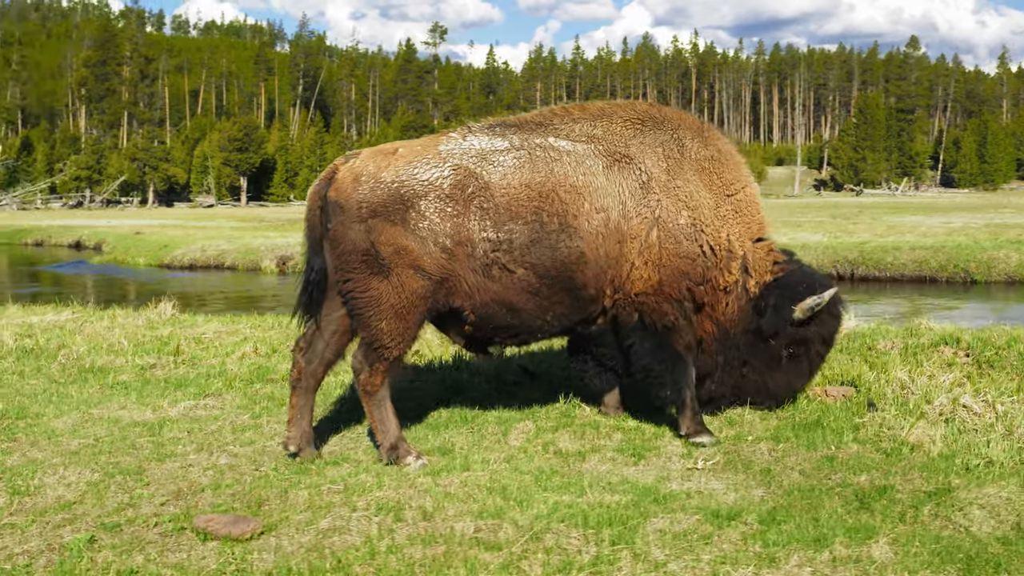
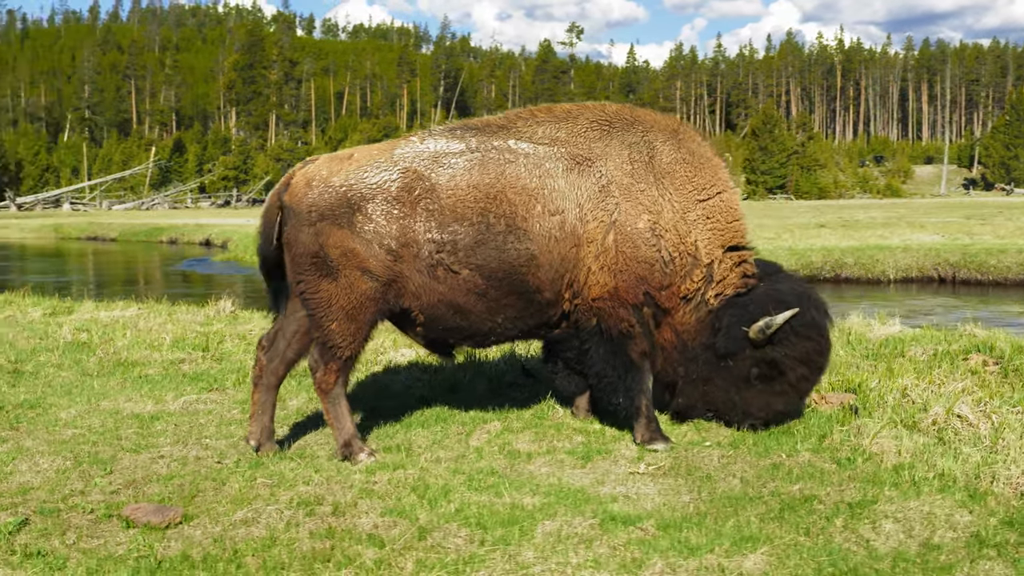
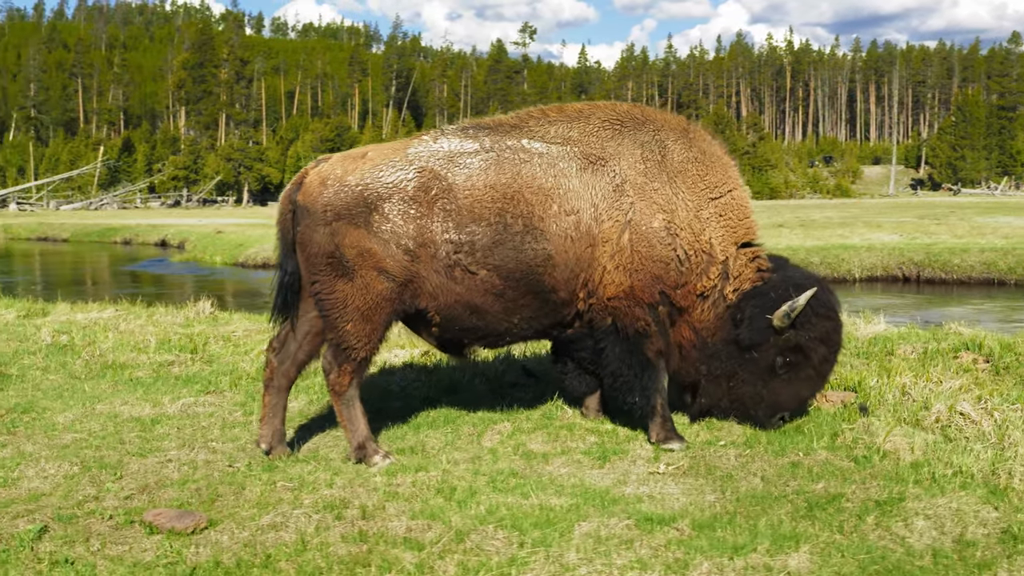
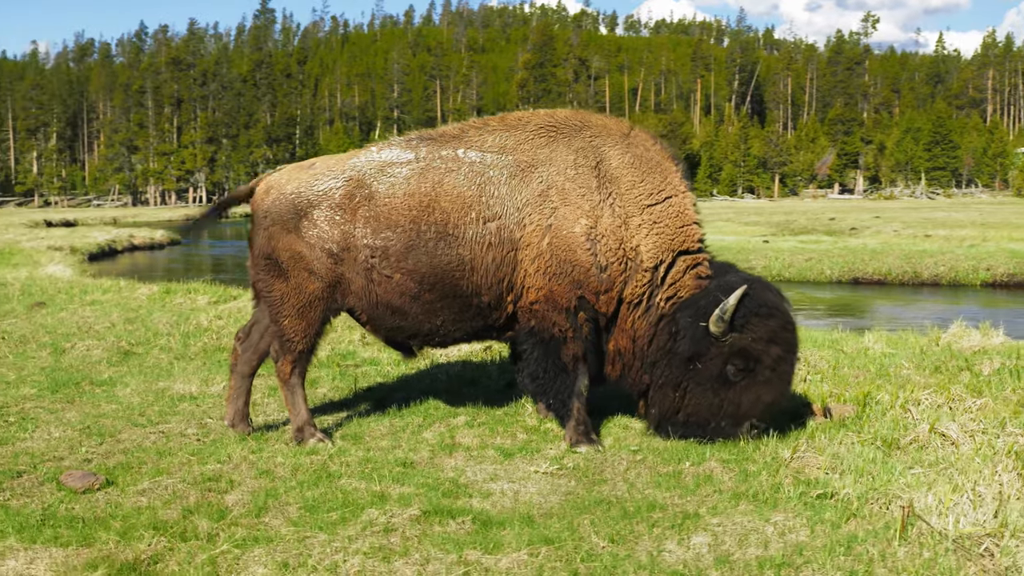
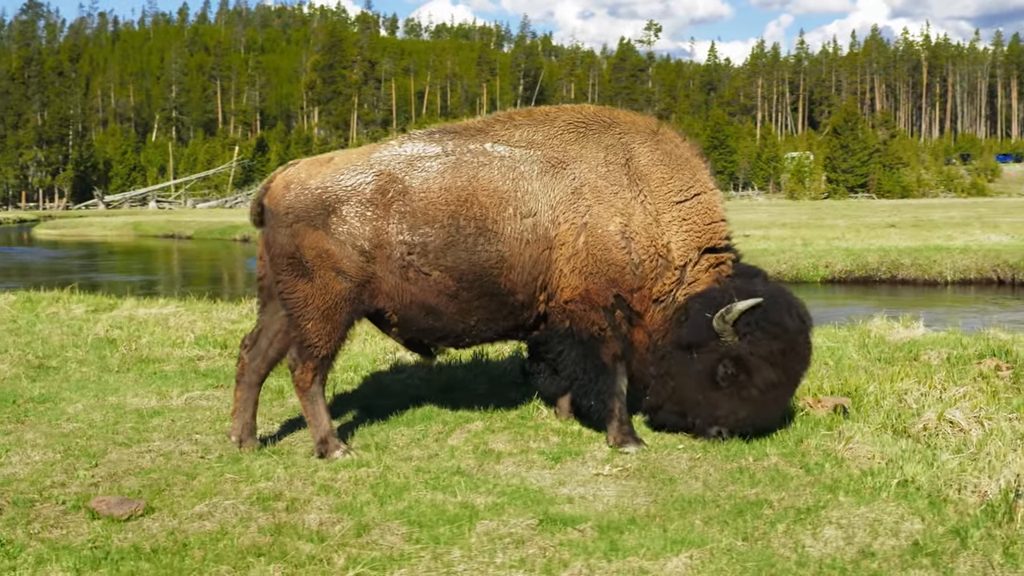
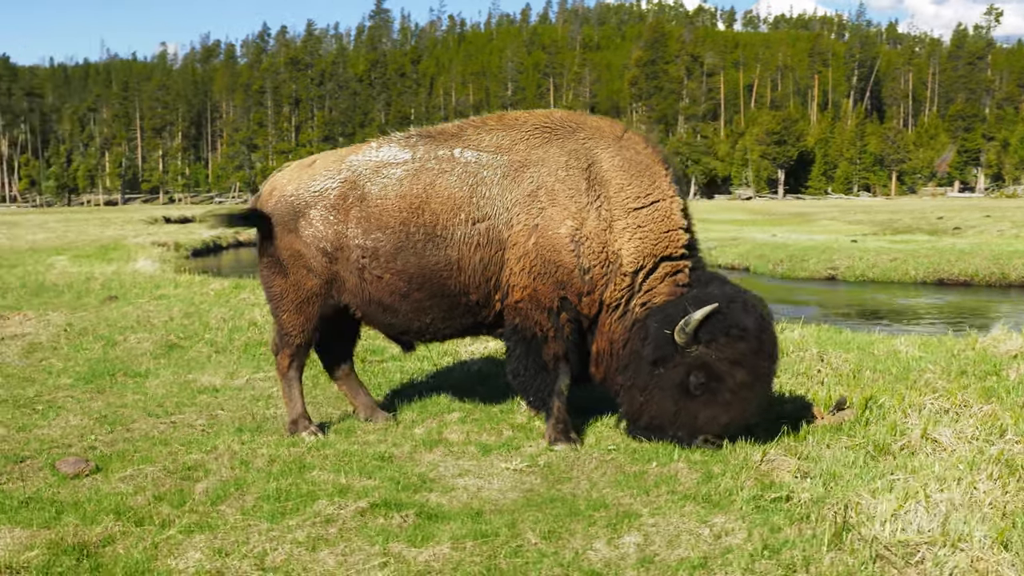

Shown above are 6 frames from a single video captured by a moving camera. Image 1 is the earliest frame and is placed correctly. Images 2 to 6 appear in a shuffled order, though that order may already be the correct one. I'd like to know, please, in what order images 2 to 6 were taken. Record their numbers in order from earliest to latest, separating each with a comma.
3, 2, 5, 4, 6
